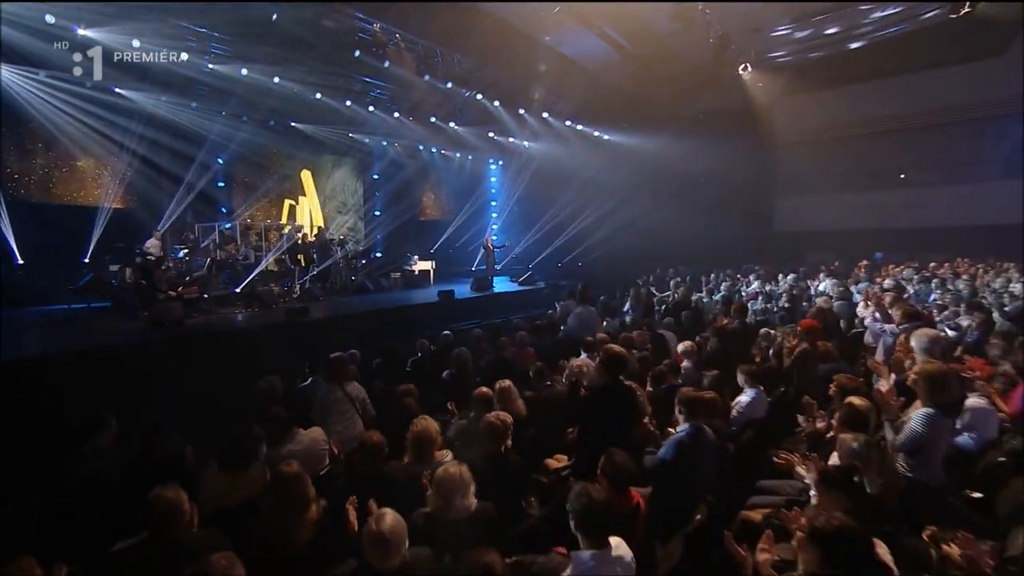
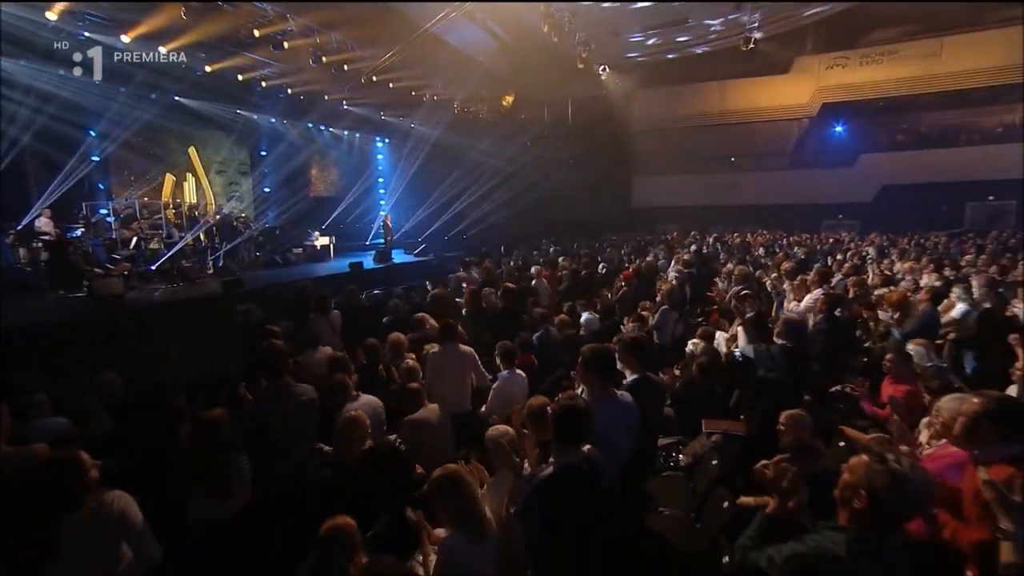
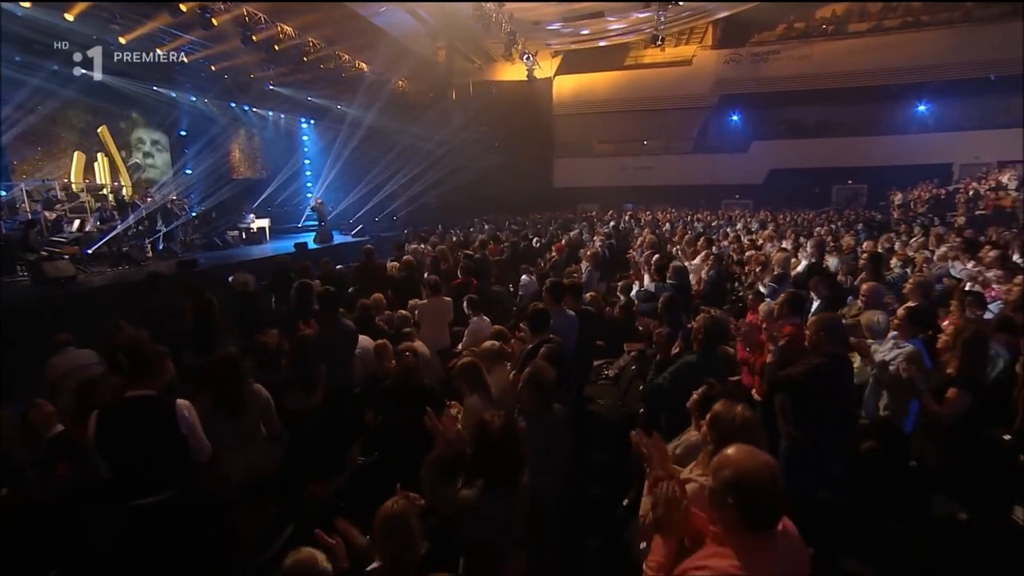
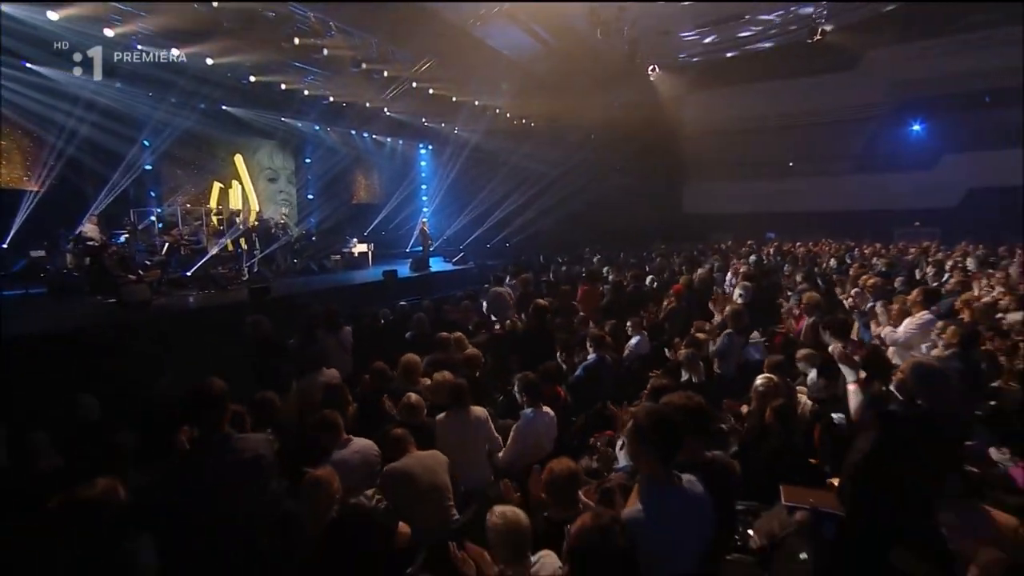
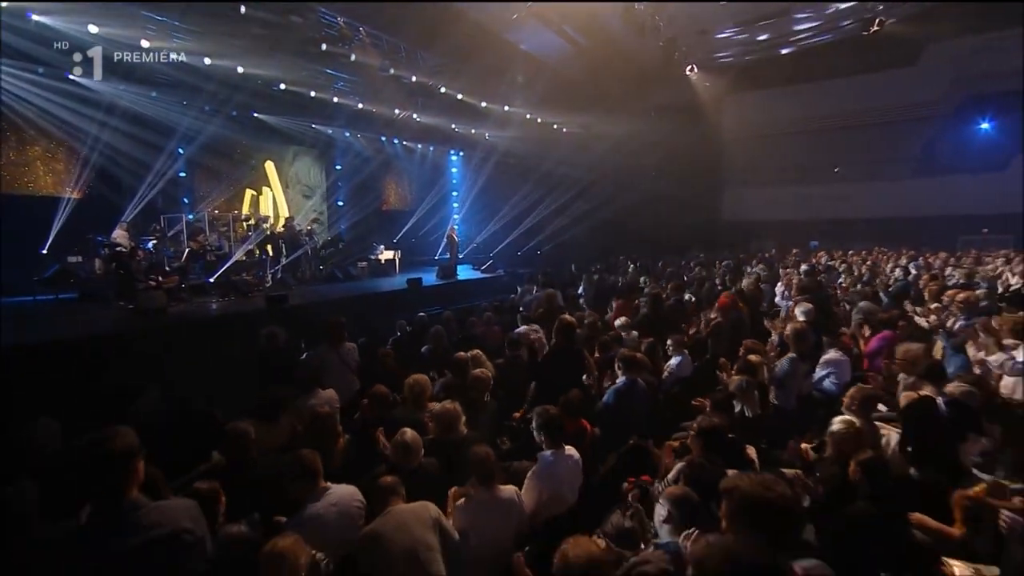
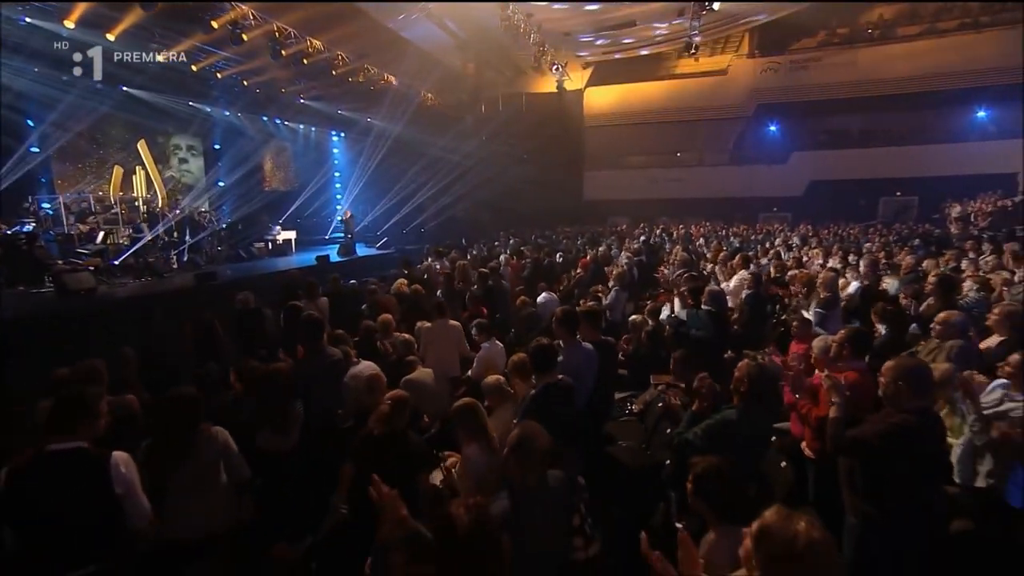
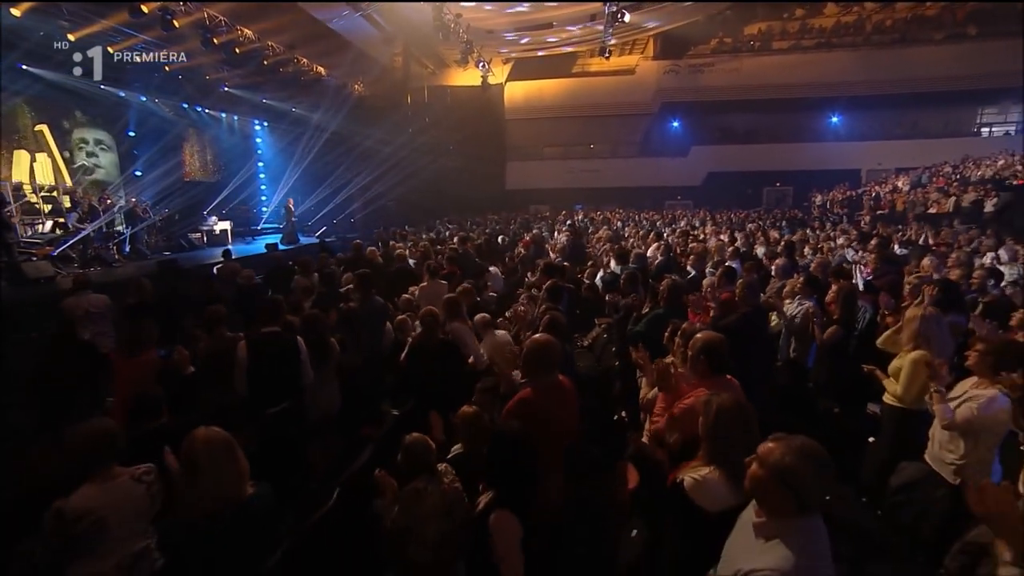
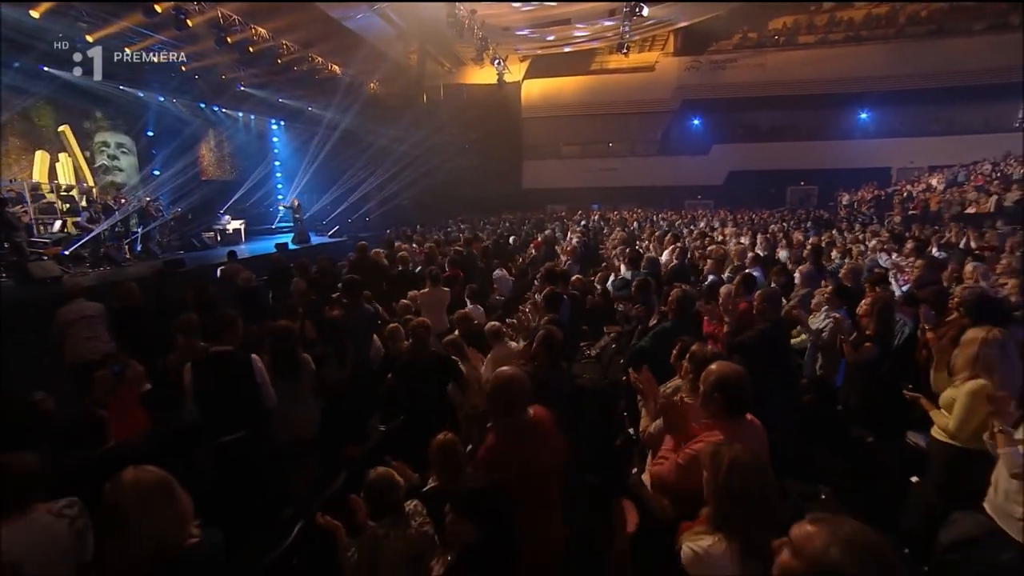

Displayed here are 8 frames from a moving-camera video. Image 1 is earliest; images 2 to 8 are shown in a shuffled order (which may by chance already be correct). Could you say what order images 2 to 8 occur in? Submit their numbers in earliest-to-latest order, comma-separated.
5, 4, 2, 6, 3, 8, 7
